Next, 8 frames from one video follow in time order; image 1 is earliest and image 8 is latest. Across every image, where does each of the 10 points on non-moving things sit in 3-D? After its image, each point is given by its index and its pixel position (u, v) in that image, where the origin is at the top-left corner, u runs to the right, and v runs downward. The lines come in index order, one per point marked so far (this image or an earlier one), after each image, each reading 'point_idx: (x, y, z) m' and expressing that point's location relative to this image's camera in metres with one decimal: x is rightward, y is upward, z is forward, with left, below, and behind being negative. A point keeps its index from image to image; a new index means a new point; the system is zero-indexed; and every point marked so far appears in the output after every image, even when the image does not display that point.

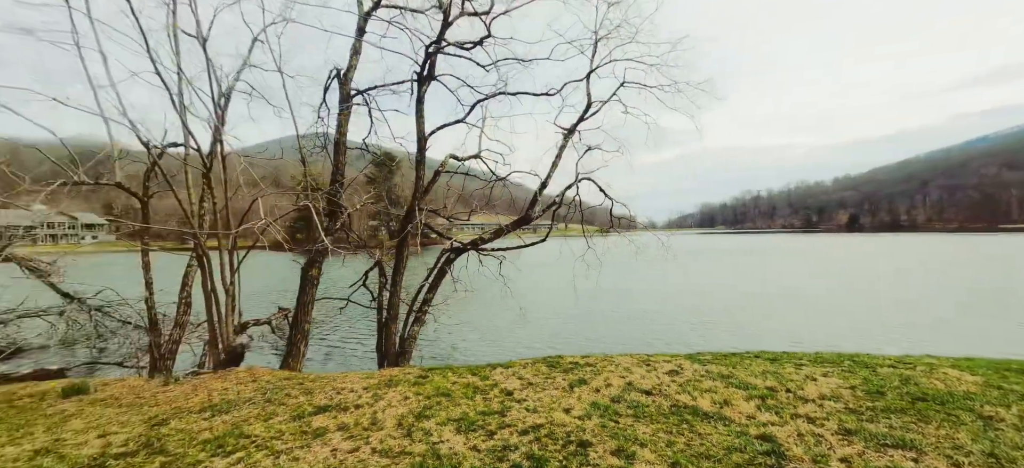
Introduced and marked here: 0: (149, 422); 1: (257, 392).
0: (-4.0, -2.1, +4.4) m
1: (-3.4, -2.1, +5.3) m
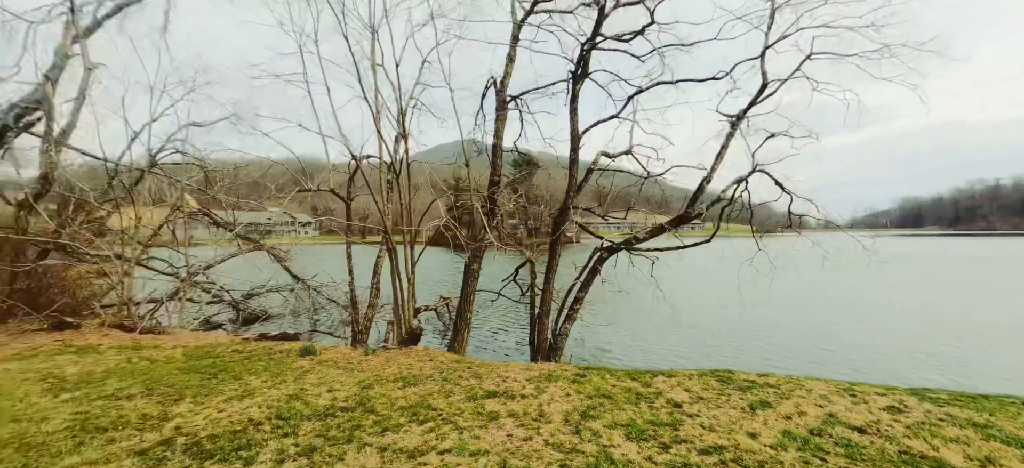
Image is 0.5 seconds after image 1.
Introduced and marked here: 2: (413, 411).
0: (-2.0, -2.0, +5.3) m
1: (-1.1, -2.0, +5.9) m
2: (-1.1, -2.0, +4.5) m
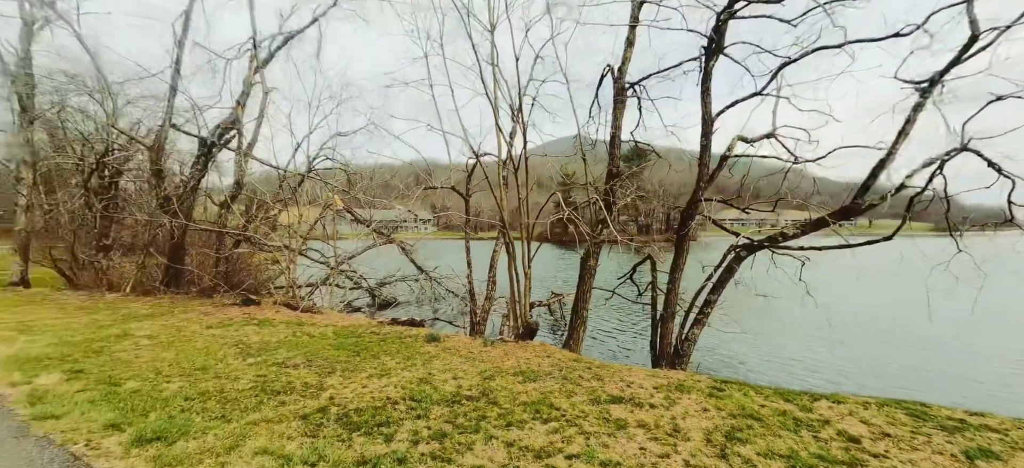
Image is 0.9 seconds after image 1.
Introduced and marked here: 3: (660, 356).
0: (-0.4, -1.9, +5.4) m
1: (+0.6, -1.9, +5.7) m
2: (+0.3, -1.9, +4.4) m
3: (+2.9, -2.4, +7.7) m
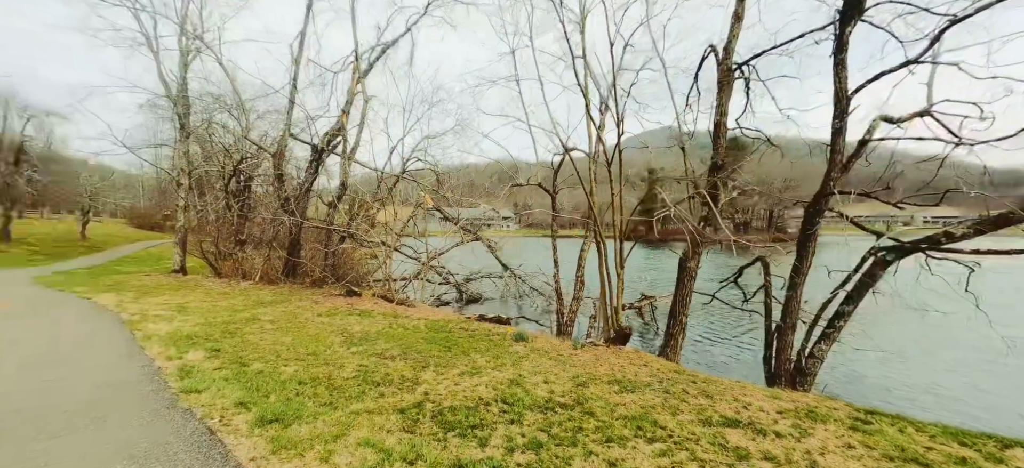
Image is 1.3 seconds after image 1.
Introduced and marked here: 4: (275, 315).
0: (+0.8, -1.9, +5.1) m
1: (+1.9, -1.9, +5.2) m
2: (+1.2, -1.9, +4.0) m
3: (+4.5, -2.4, +6.8) m
4: (-5.3, -1.8, +8.9) m
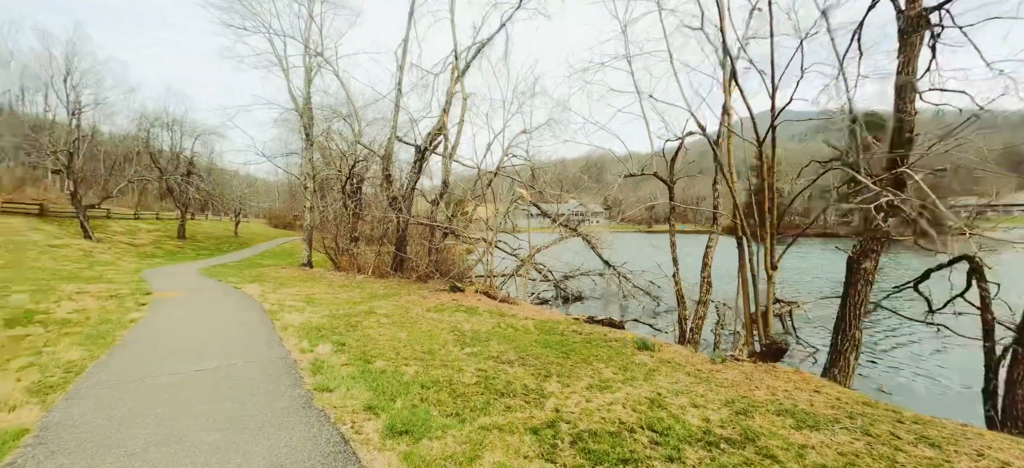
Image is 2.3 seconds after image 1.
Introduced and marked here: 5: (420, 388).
0: (+2.3, -1.8, +4.2) m
1: (+3.4, -1.8, +4.1) m
2: (+2.5, -1.8, +3.0) m
3: (+6.3, -2.3, +5.0) m
4: (-2.8, -1.7, +9.2) m
5: (-1.0, -1.6, +4.2) m
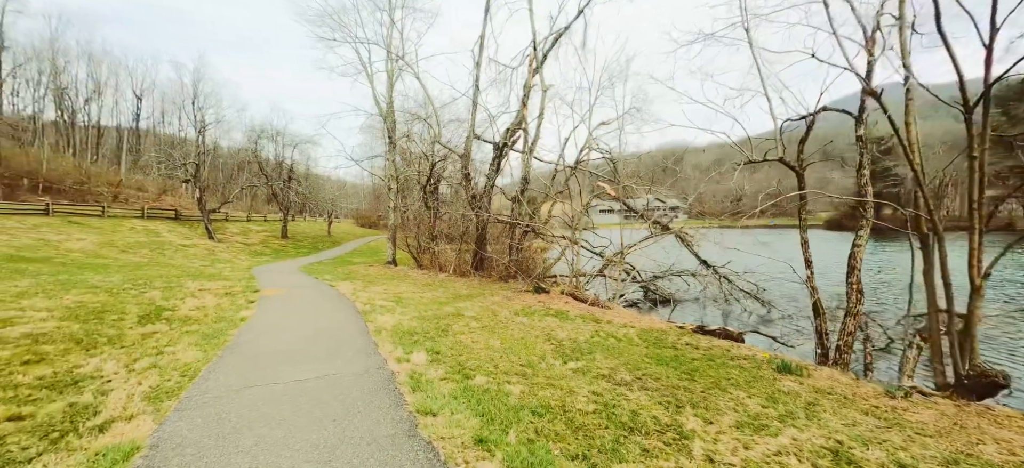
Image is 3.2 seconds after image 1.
0: (+3.3, -1.8, +3.0) m
1: (+4.4, -1.8, +2.7) m
2: (+3.3, -1.8, +1.8) m
3: (+7.4, -2.2, +3.1) m
4: (-0.8, -1.7, +8.8) m
5: (+0.2, -1.6, +3.6) m
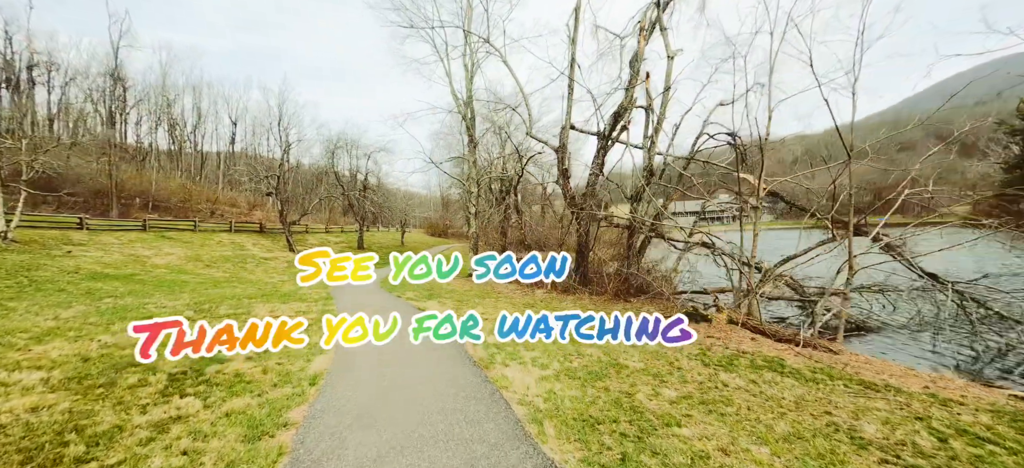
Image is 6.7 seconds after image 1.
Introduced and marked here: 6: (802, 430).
0: (+5.1, -1.7, -0.5) m
1: (+6.1, -1.7, -0.9) m
2: (+4.9, -1.7, -1.7) m
3: (+9.1, -2.0, -1.0) m
4: (+1.8, -1.8, +5.9) m
5: (+2.0, -1.6, +0.6) m
6: (+2.6, -1.7, +3.5) m
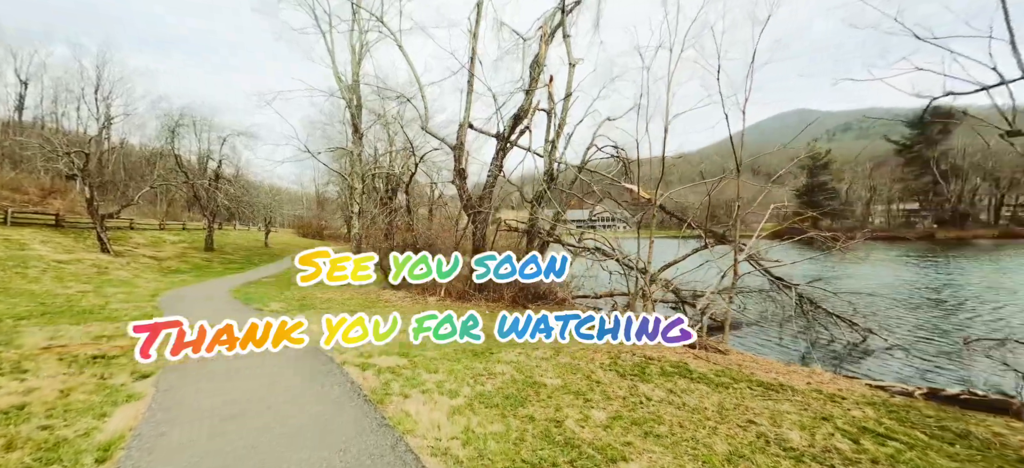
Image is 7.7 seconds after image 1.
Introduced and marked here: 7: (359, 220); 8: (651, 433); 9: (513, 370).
0: (+5.4, -1.8, +0.1) m
1: (+6.5, -1.8, 0.0) m
2: (+5.6, -1.8, -1.1) m
3: (+9.5, -2.2, +0.8) m
4: (+0.6, -1.8, +5.4) m
5: (+2.2, -1.6, +0.3) m
6: (+1.9, -1.8, +3.3) m
7: (-5.9, +0.6, +15.4) m
8: (+1.3, -1.8, +3.5) m
9: (0.0, -1.8, +5.3) m
